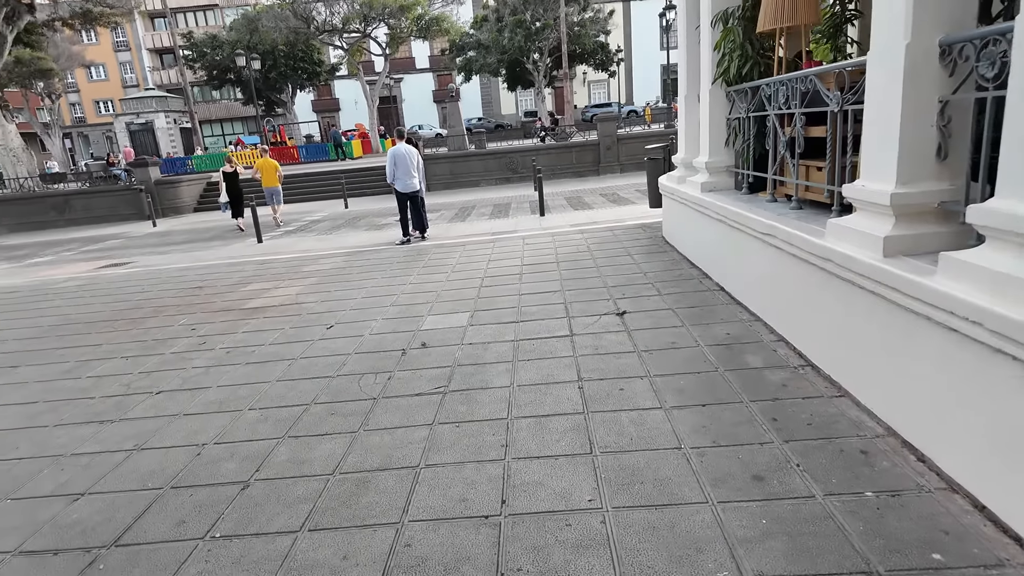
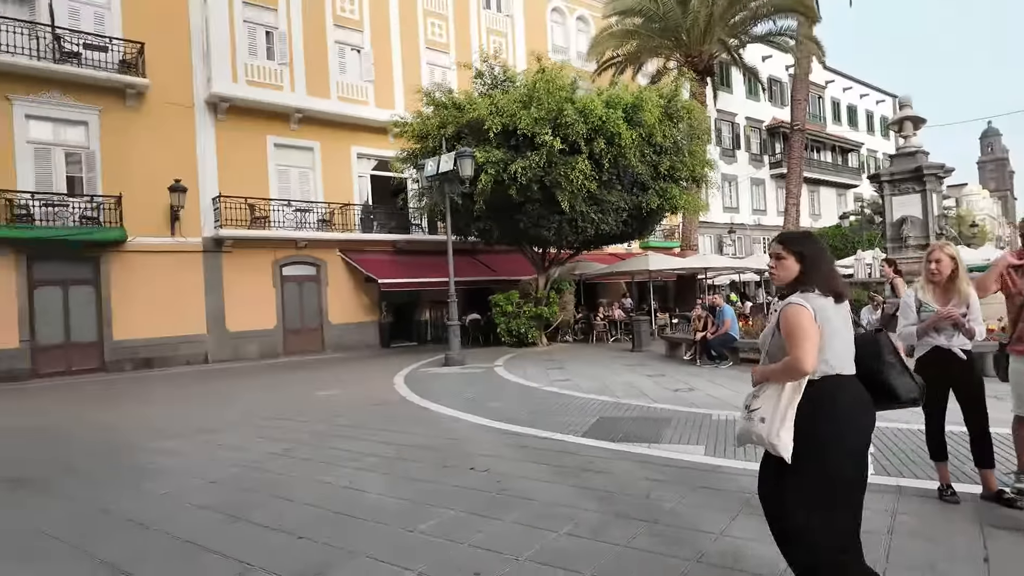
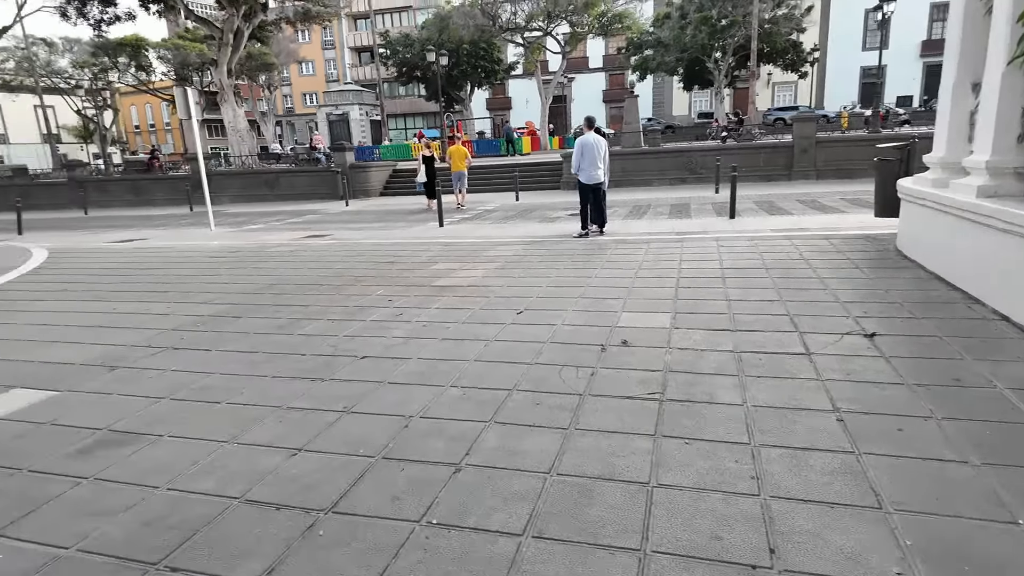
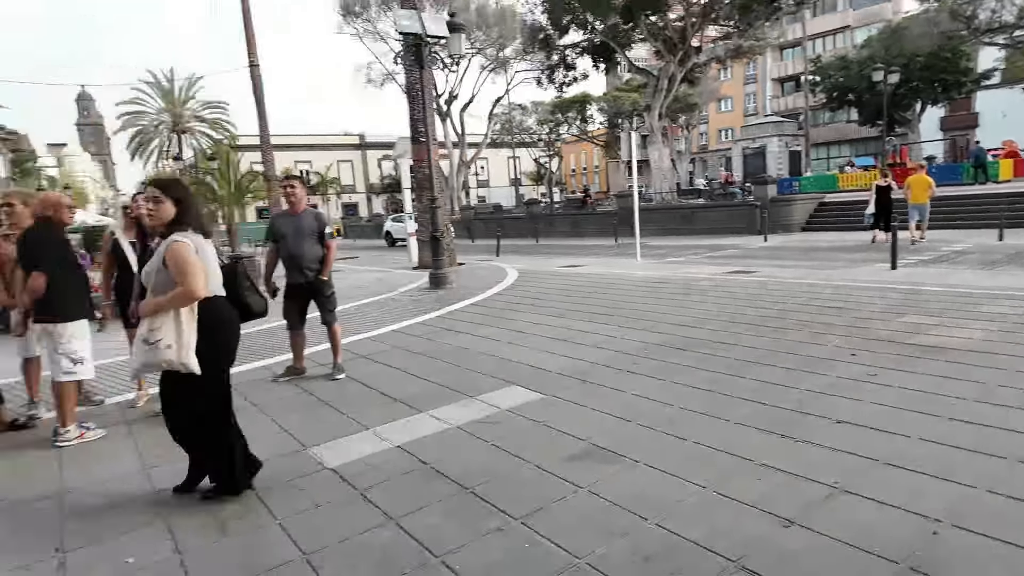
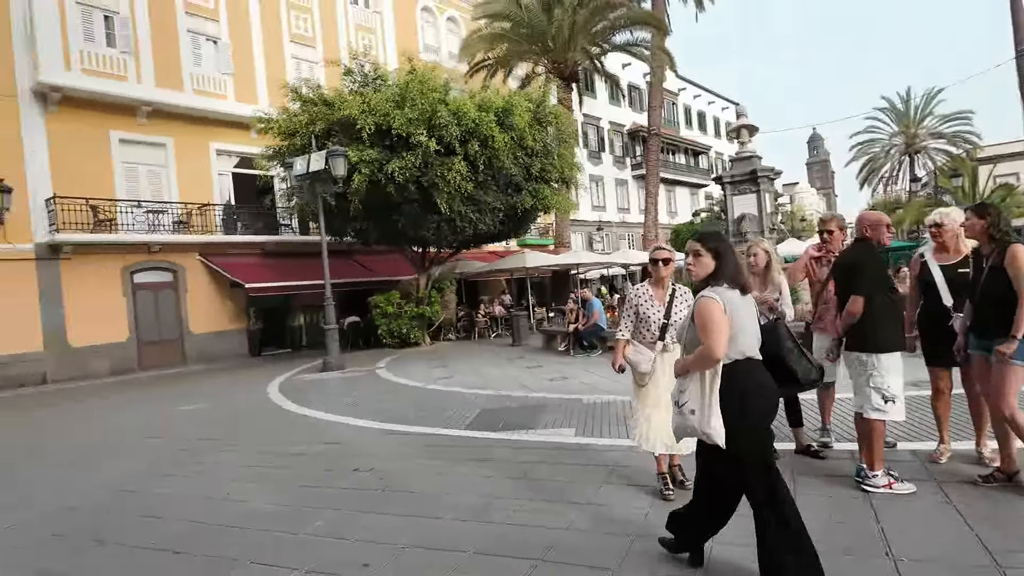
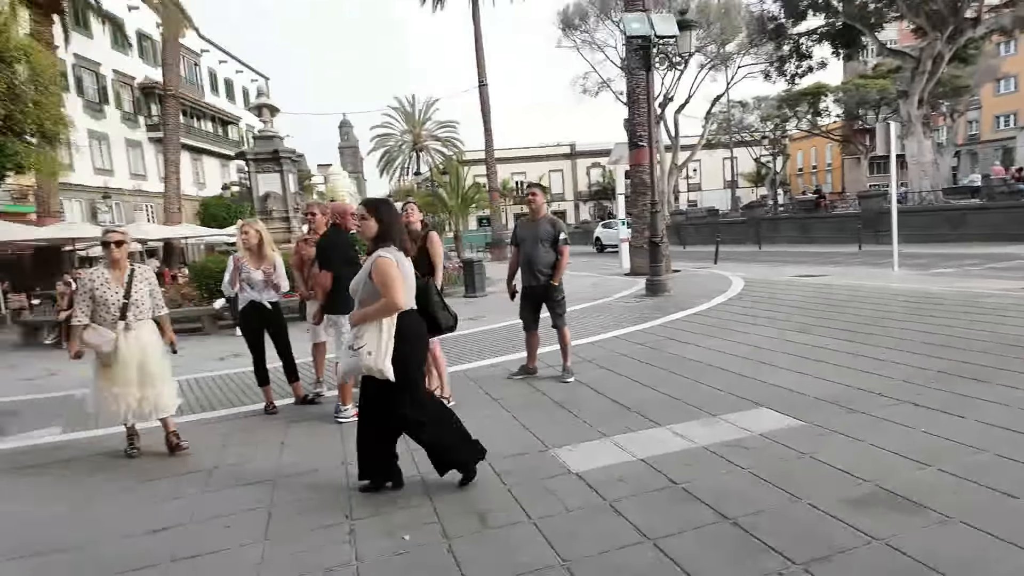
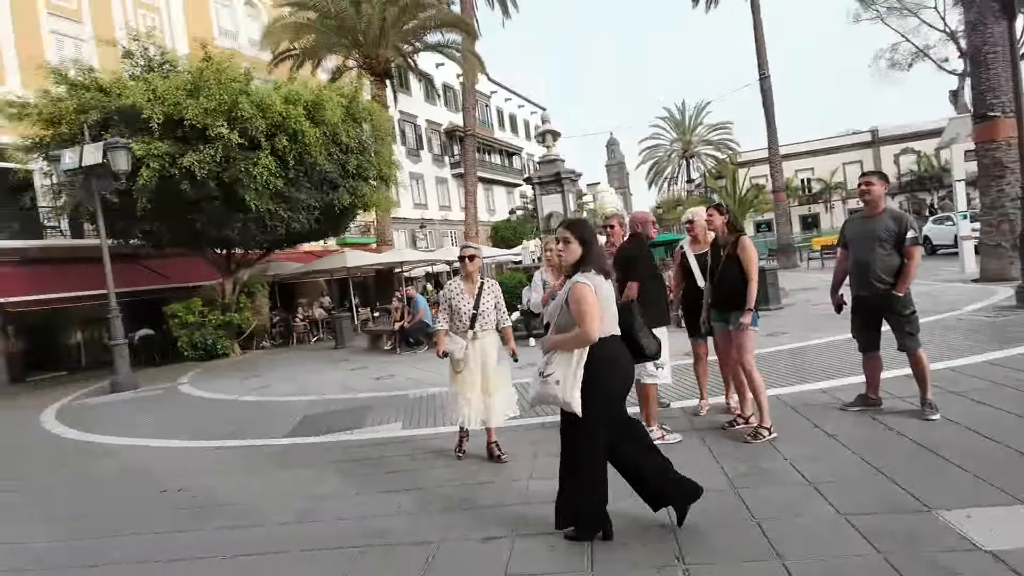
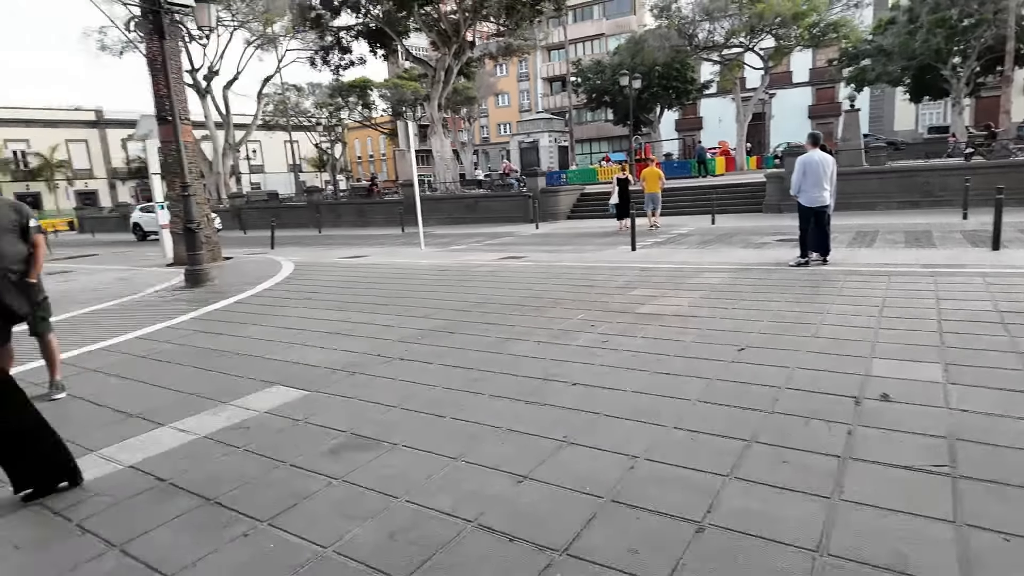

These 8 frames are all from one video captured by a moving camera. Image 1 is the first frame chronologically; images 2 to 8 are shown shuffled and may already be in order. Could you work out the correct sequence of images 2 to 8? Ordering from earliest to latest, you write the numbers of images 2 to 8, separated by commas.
3, 8, 4, 6, 7, 5, 2
